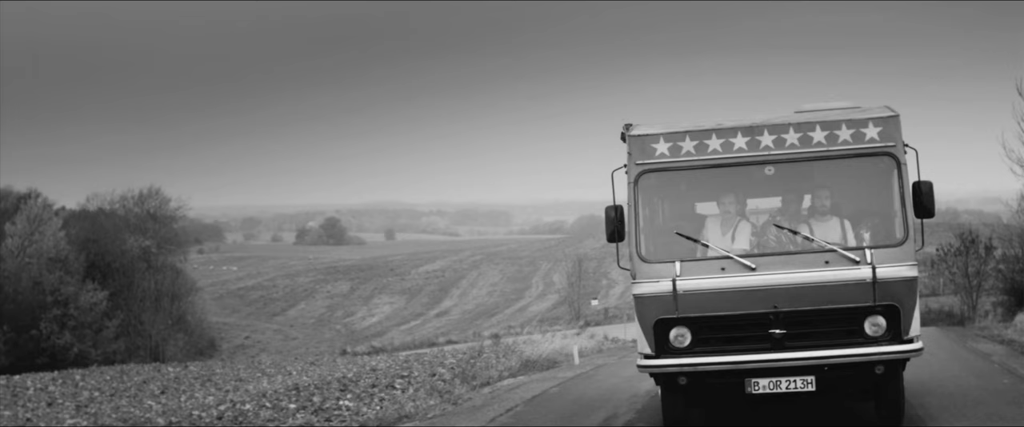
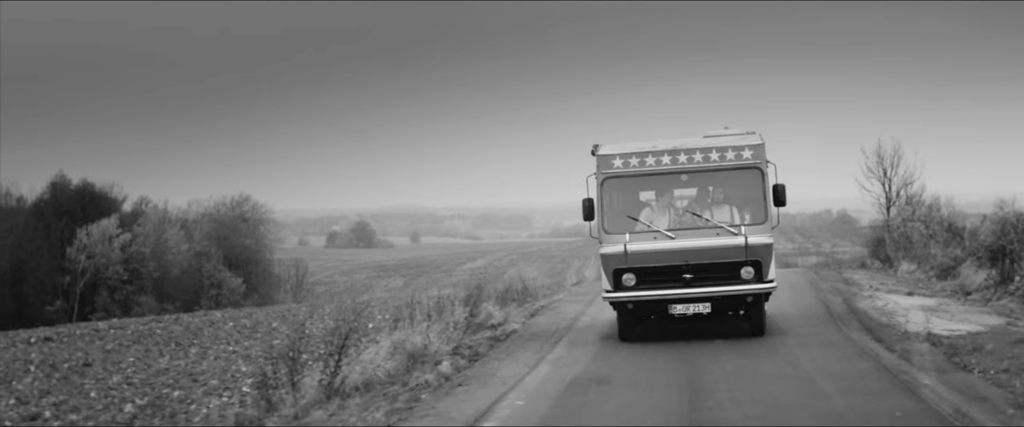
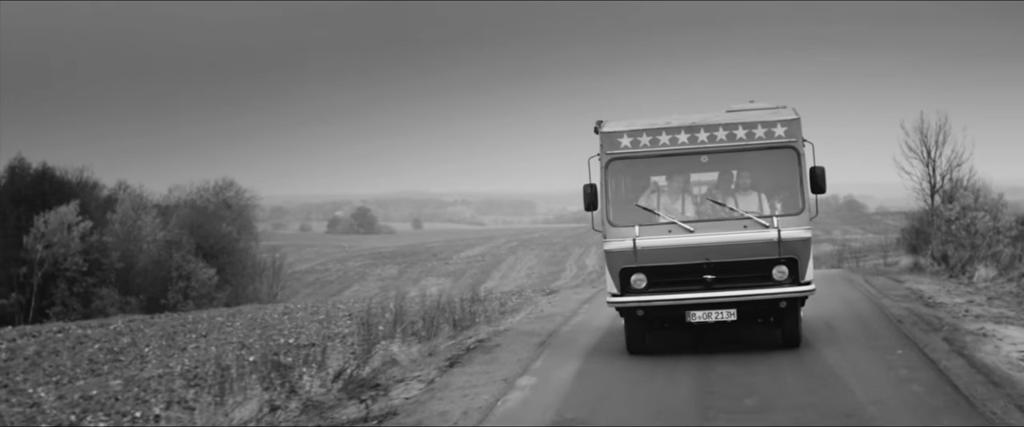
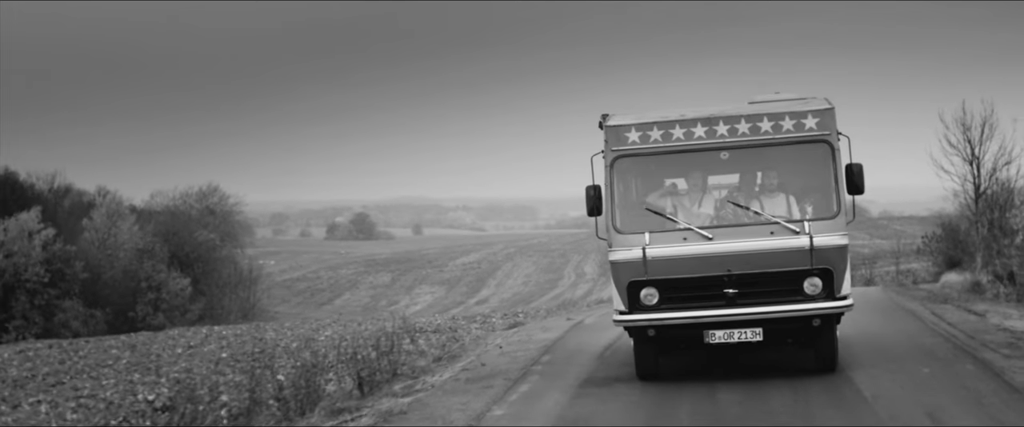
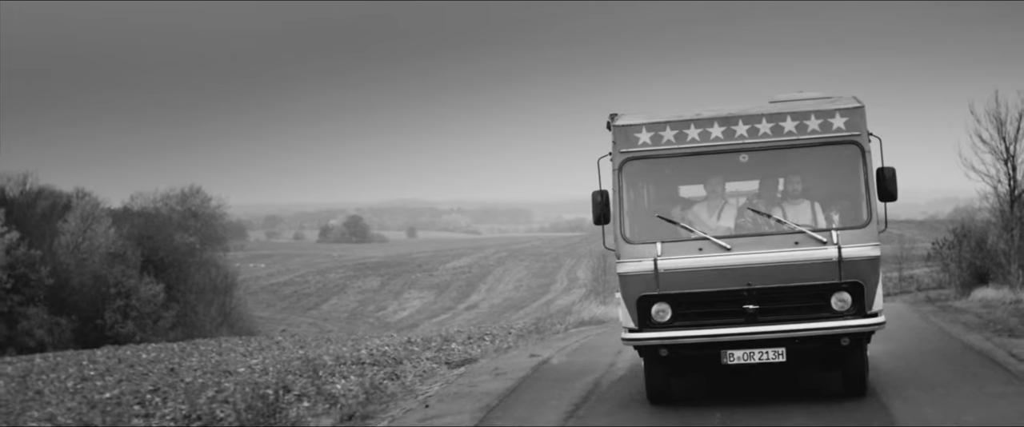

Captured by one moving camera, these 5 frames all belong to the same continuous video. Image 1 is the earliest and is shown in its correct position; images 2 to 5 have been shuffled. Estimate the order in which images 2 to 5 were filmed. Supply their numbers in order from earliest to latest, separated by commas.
5, 4, 3, 2
